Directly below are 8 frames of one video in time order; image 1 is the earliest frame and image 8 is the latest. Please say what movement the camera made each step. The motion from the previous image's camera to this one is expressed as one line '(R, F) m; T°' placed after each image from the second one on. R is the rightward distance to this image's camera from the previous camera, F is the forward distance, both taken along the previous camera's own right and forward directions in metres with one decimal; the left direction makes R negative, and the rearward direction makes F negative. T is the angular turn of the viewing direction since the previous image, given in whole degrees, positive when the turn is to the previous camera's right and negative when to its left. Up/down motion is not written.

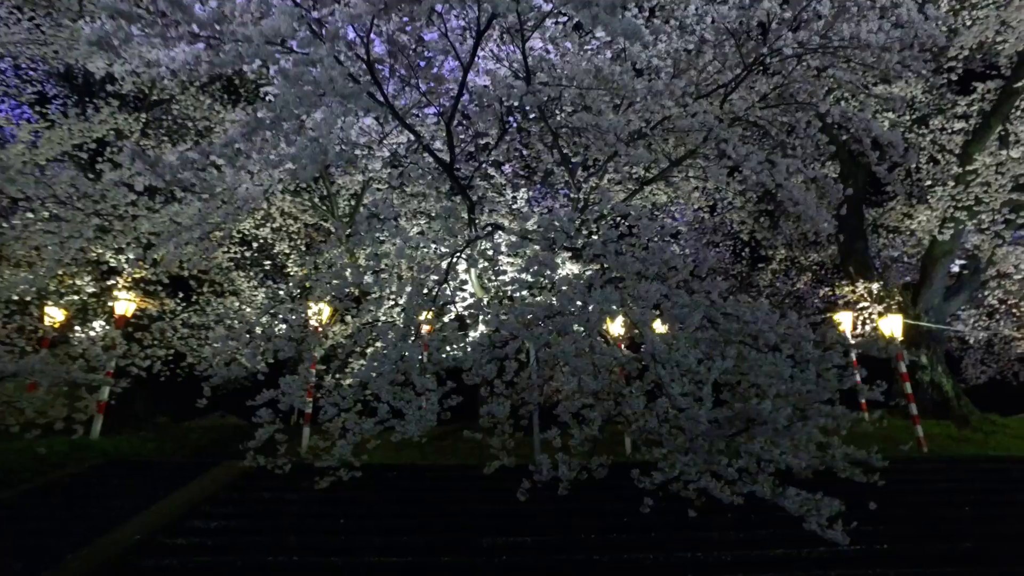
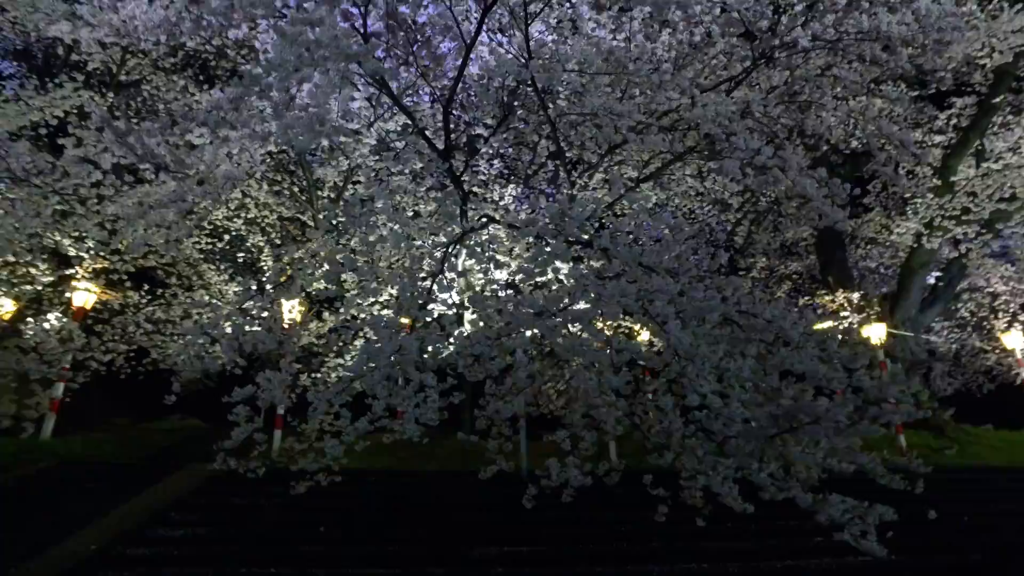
(-0.3, +0.4) m; +3°
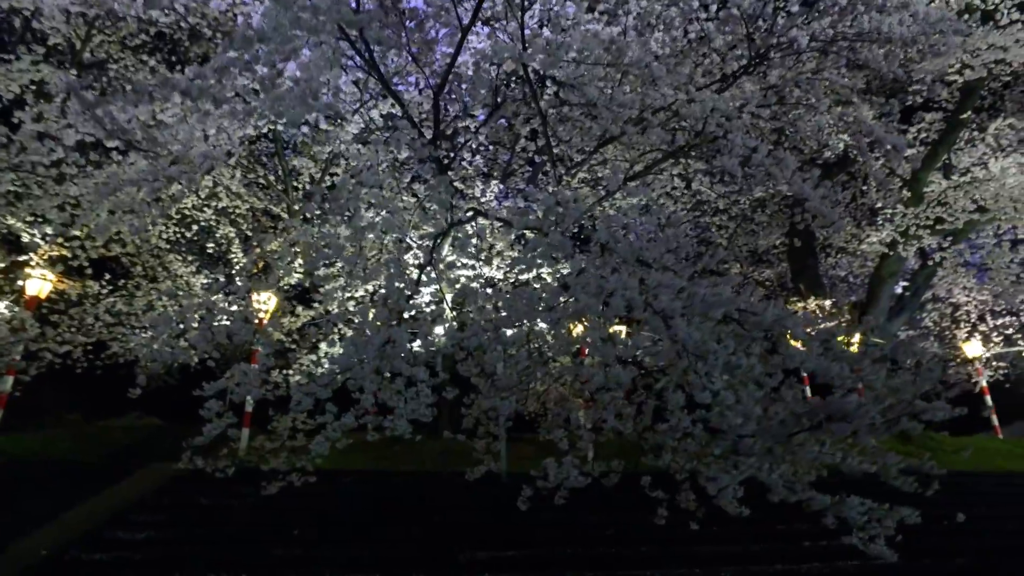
(-0.2, +0.2) m; +3°
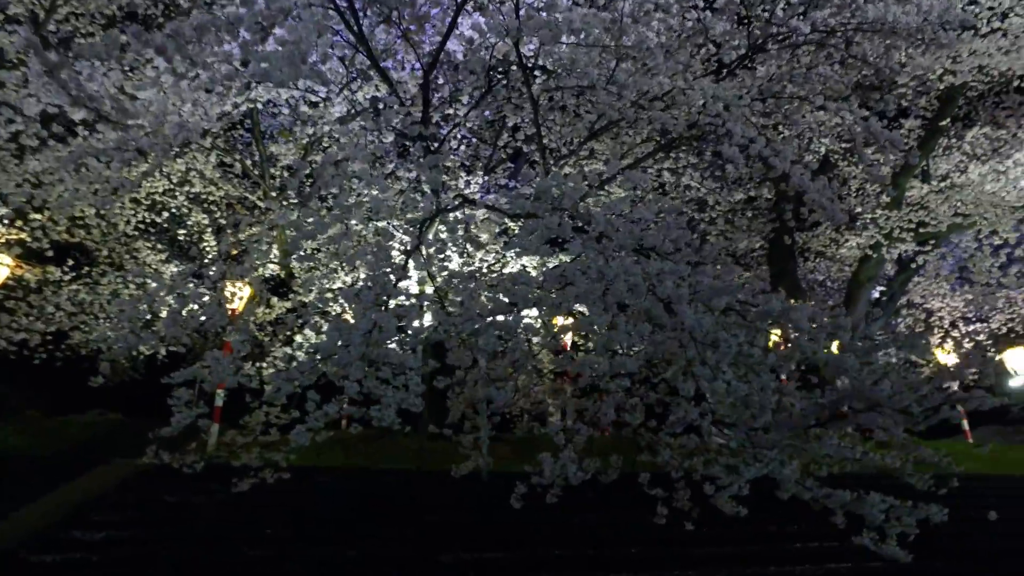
(-0.1, +0.2) m; +2°
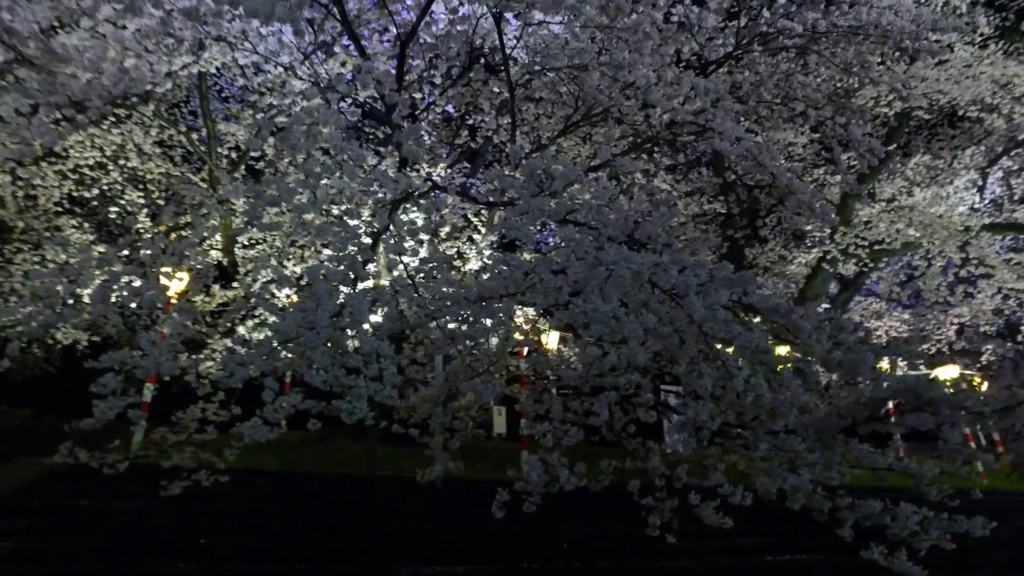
(-0.3, +0.4) m; +5°
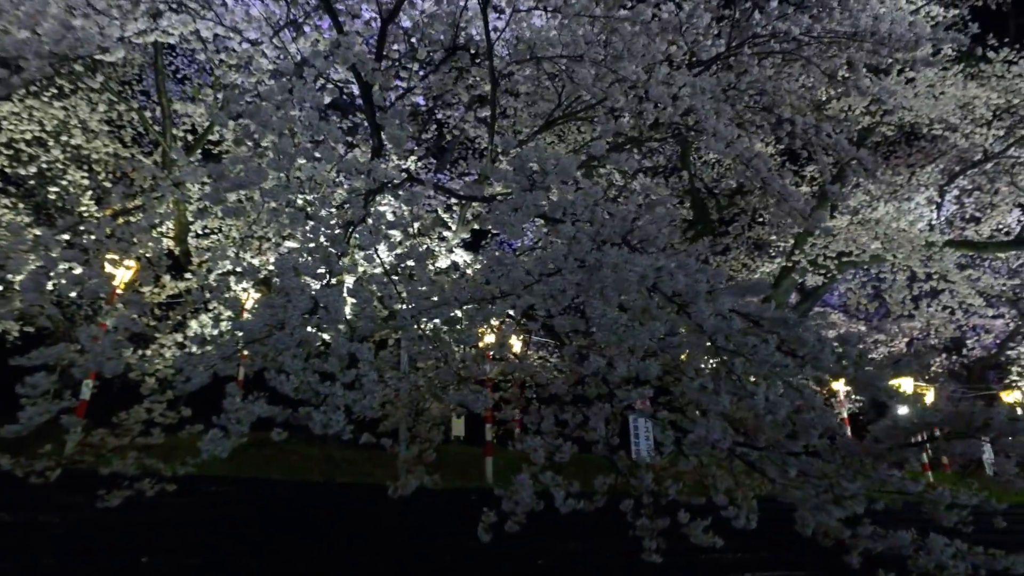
(-0.2, +0.3) m; +4°
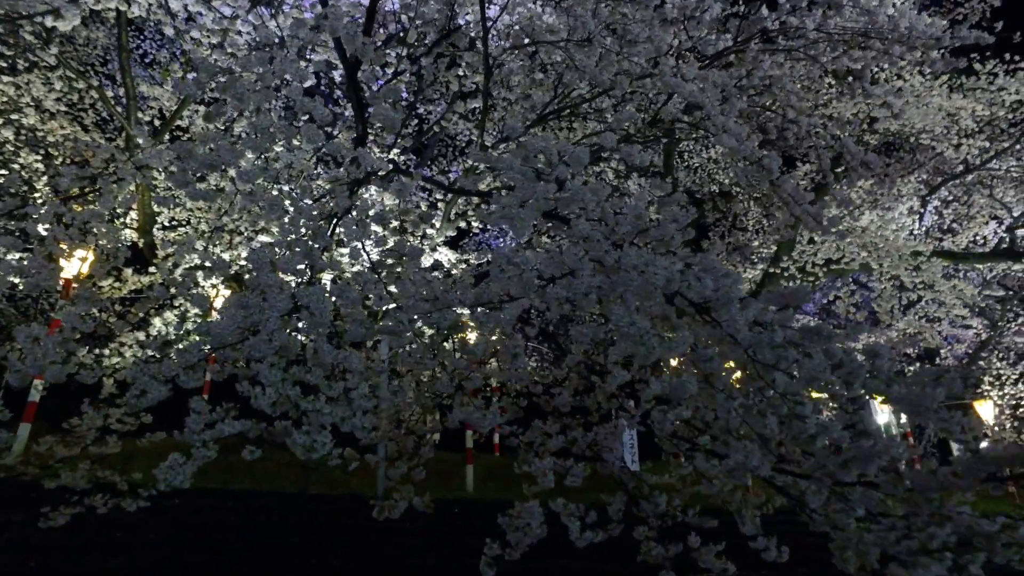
(-0.2, +0.4) m; +2°
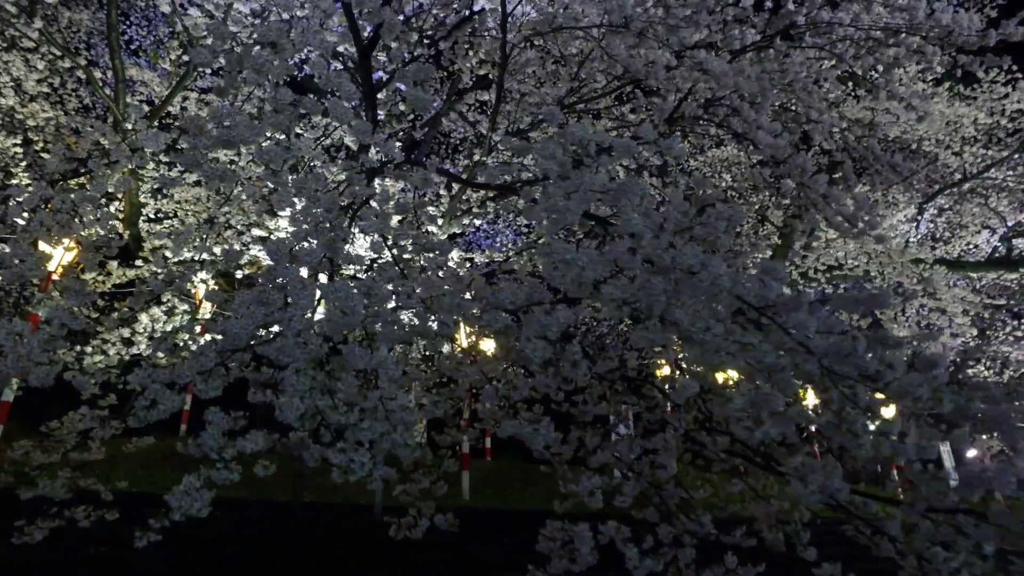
(-0.3, +0.3) m; +2°
